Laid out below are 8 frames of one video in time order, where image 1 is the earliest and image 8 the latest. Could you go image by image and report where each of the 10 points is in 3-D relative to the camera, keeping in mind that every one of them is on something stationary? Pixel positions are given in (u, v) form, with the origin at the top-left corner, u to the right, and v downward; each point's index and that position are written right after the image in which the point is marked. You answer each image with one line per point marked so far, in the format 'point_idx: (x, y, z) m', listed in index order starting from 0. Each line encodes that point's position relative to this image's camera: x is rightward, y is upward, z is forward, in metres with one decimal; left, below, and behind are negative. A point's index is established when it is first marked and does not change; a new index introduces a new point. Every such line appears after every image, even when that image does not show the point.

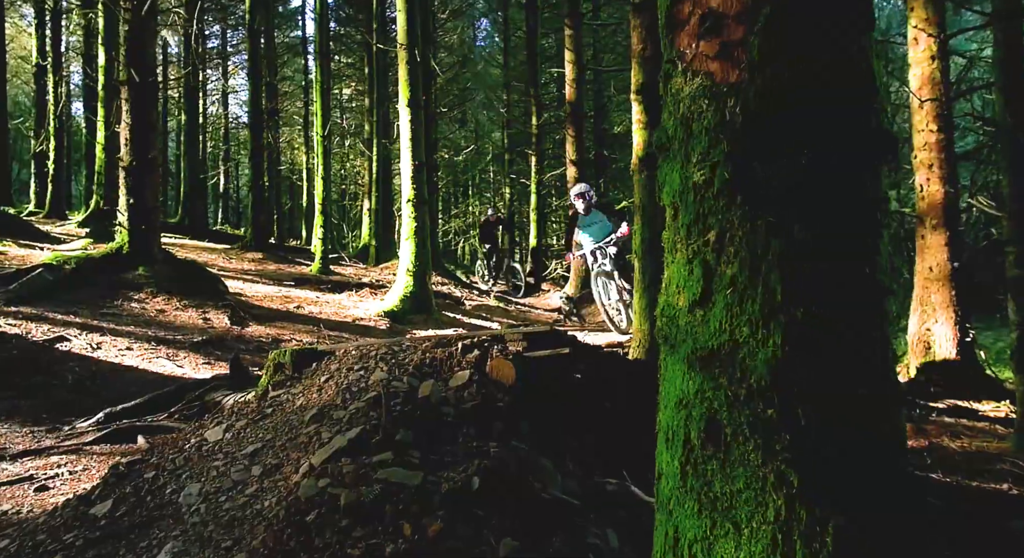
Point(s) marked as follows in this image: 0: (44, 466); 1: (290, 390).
0: (-2.3, -0.9, +3.9) m
1: (-1.0, -0.5, +3.7) m
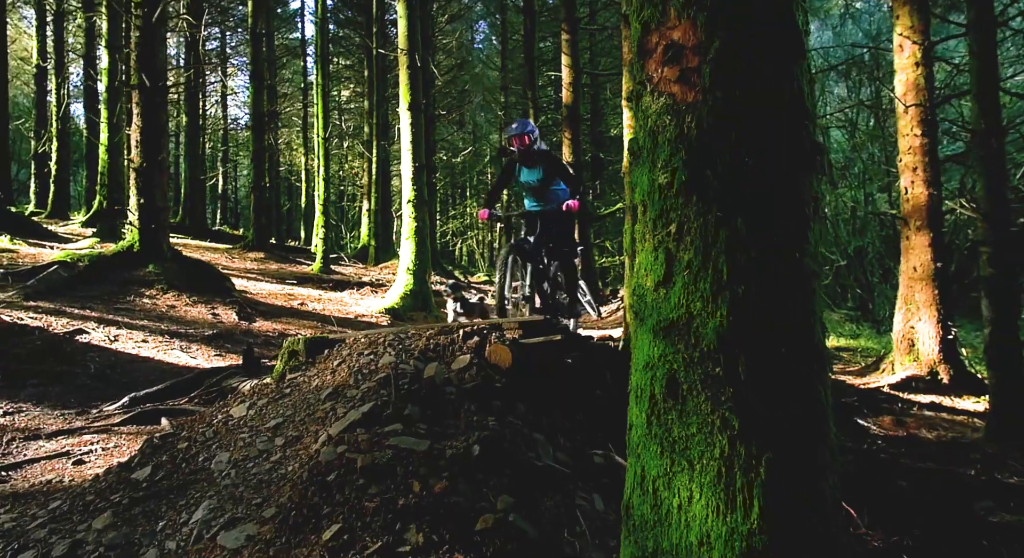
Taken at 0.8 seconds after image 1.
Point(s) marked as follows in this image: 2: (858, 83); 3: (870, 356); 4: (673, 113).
0: (-2.3, -0.9, +4.2) m
1: (-1.1, -0.5, +4.0) m
2: (+7.6, +4.4, +17.6) m
3: (+5.5, -1.0, +12.0) m
4: (+0.4, +0.4, +2.2) m
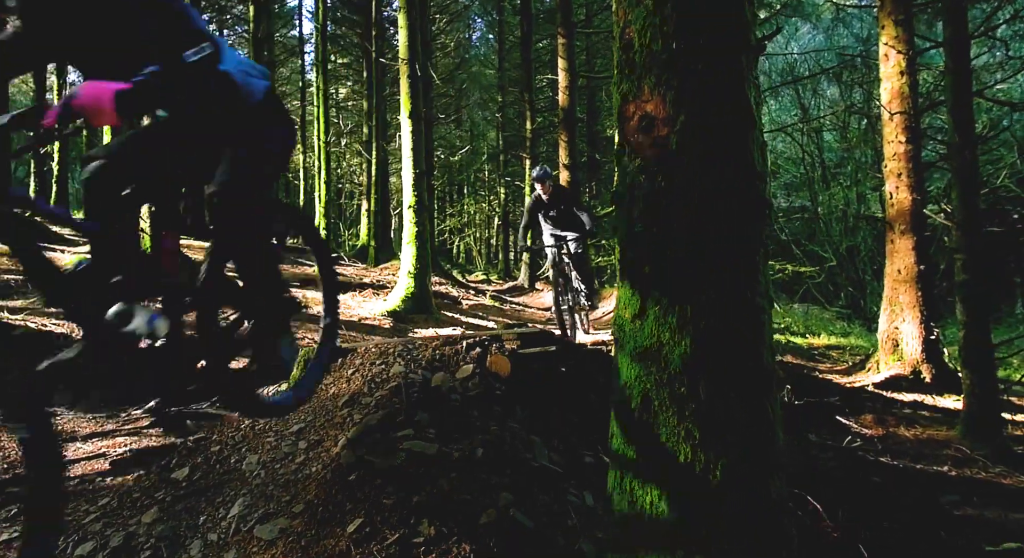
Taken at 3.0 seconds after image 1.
0: (-2.3, -1.0, +4.6) m
1: (-1.1, -0.6, +4.4) m
2: (+7.5, +4.4, +17.9) m
3: (+5.5, -1.1, +12.4) m
4: (+0.4, +0.3, +2.5) m
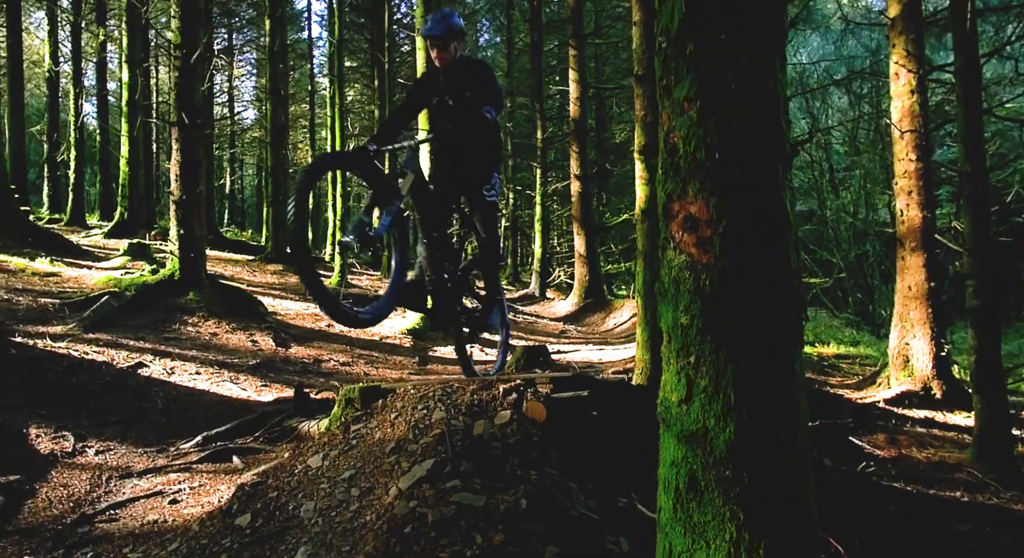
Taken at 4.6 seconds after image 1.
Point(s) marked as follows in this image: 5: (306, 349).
0: (-2.1, -1.2, +4.9) m
1: (-0.9, -0.9, +4.7) m
2: (+7.9, +4.1, +18.1) m
3: (+5.7, -1.4, +12.6) m
4: (+0.6, 0.0, +2.8) m
5: (-2.5, -0.9, +9.6) m
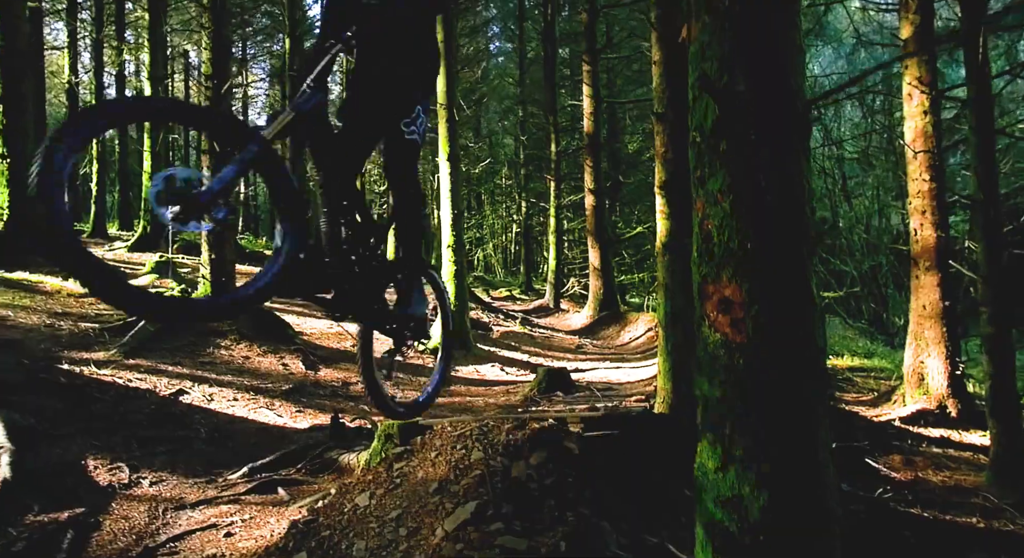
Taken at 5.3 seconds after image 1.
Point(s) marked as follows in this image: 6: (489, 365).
0: (-1.9, -1.5, +5.2) m
1: (-0.6, -1.1, +5.0) m
2: (+8.2, +3.8, +18.3) m
3: (+6.0, -1.7, +12.8) m
4: (+0.8, -0.3, +3.1) m
5: (-2.2, -1.2, +9.9) m
6: (-0.4, -1.3, +12.1) m
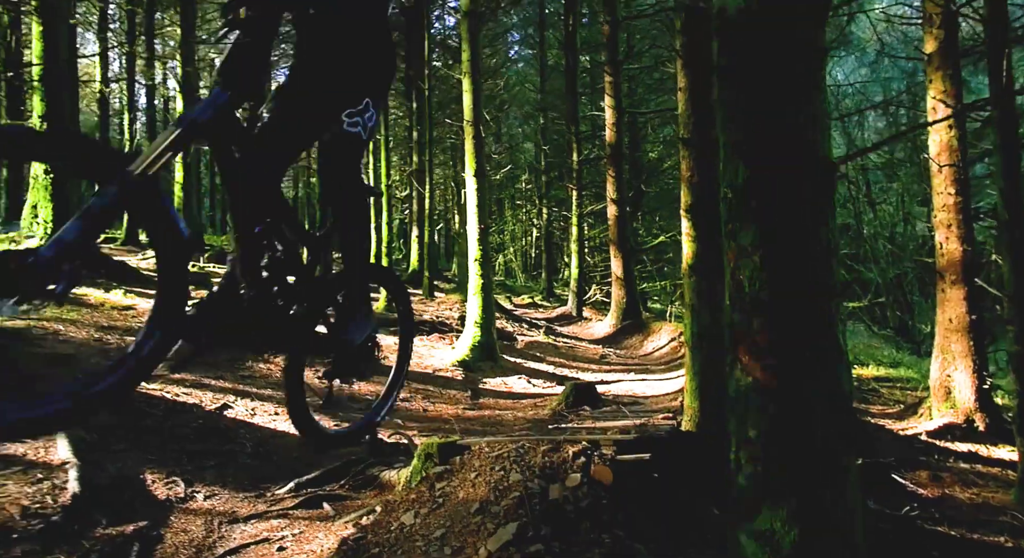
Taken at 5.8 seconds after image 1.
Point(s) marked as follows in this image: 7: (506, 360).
0: (-1.7, -1.7, +5.5) m
1: (-0.4, -1.3, +5.3) m
2: (+8.8, +3.6, +18.4) m
3: (+6.5, -1.9, +13.0) m
4: (+1.0, -0.5, +3.3) m
5: (-1.9, -1.4, +10.2) m
6: (+0.1, -1.5, +12.4) m
7: (-0.1, -1.4, +13.6) m
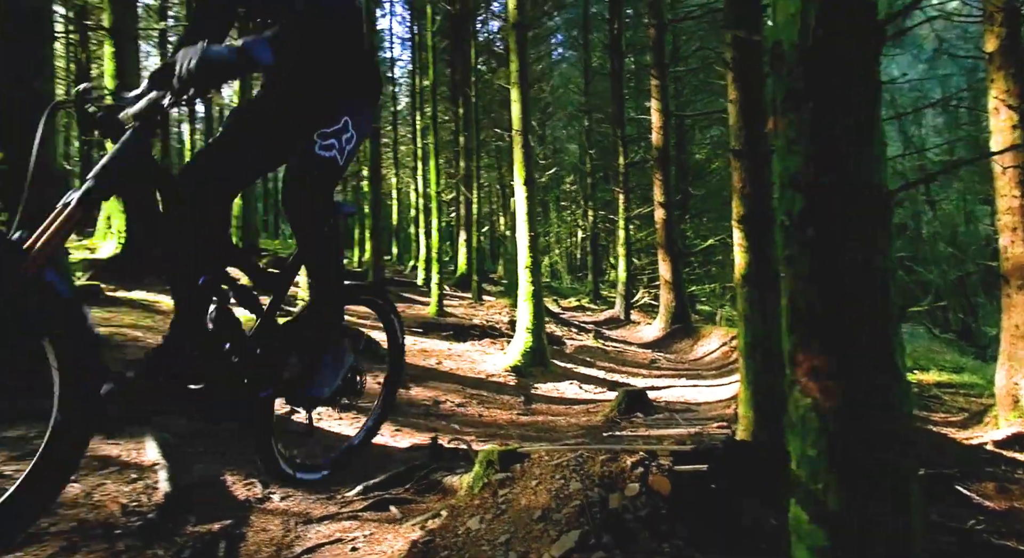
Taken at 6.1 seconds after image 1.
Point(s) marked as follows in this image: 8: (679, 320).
0: (-1.2, -1.8, +5.8) m
1: (0.0, -1.5, +5.5) m
2: (+9.9, +3.5, +18.1) m
3: (+7.3, -2.0, +12.8) m
4: (+1.3, -0.6, +3.4) m
5: (-1.2, -1.5, +10.5) m
6: (+0.9, -1.6, +12.6) m
7: (+0.8, -1.5, +13.7) m
8: (+4.1, -1.0, +19.7) m
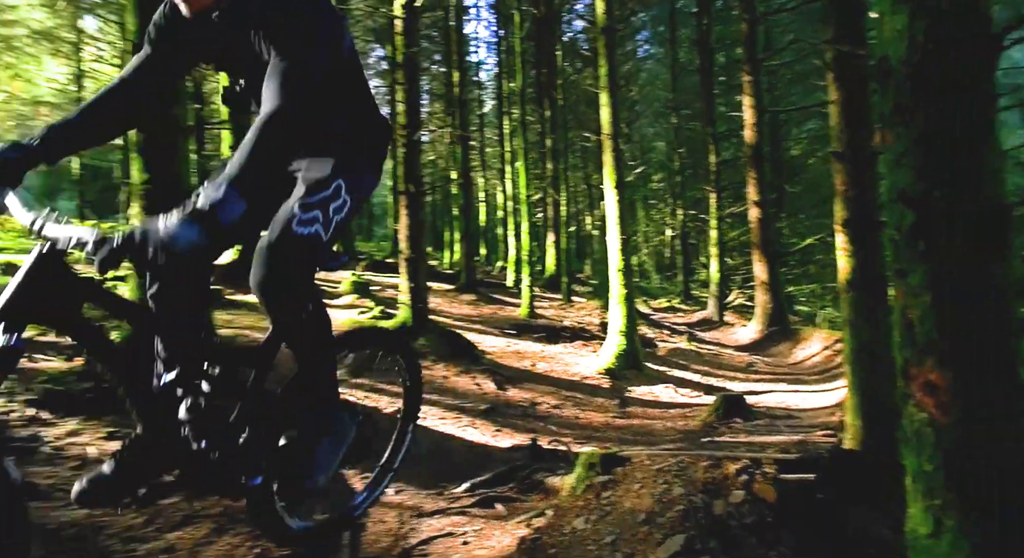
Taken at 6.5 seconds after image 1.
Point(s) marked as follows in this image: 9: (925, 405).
0: (-0.5, -1.9, +6.0) m
1: (+0.7, -1.5, +5.6) m
2: (+11.9, +3.4, +17.1) m
3: (+8.8, -2.0, +12.1) m
4: (+1.8, -0.6, +3.5) m
5: (+0.1, -1.5, +10.7) m
6: (+2.4, -1.7, +12.6) m
7: (+2.4, -1.5, +13.8) m
8: (+6.4, -1.1, +19.3) m
9: (+1.8, -0.5, +3.5) m
